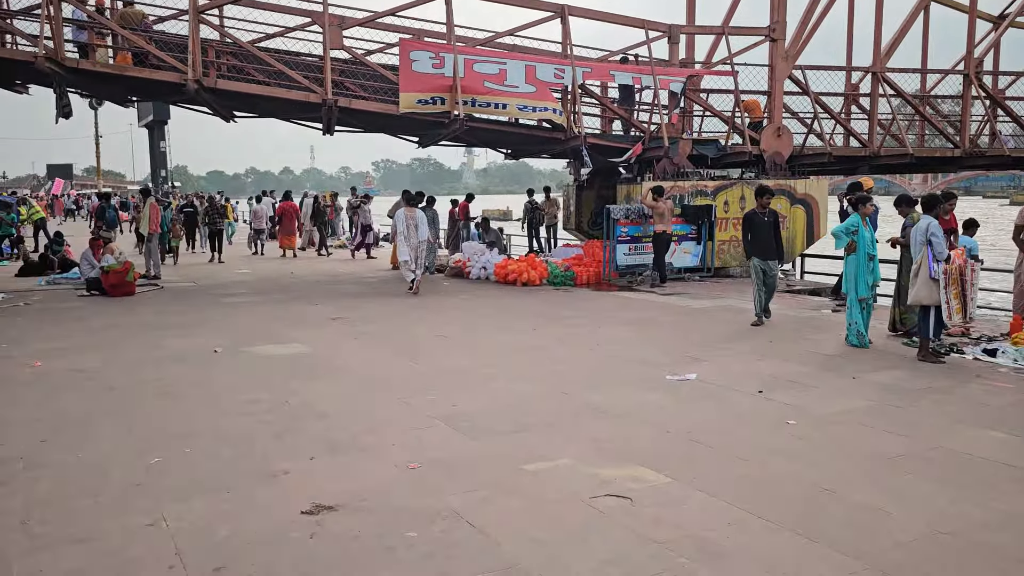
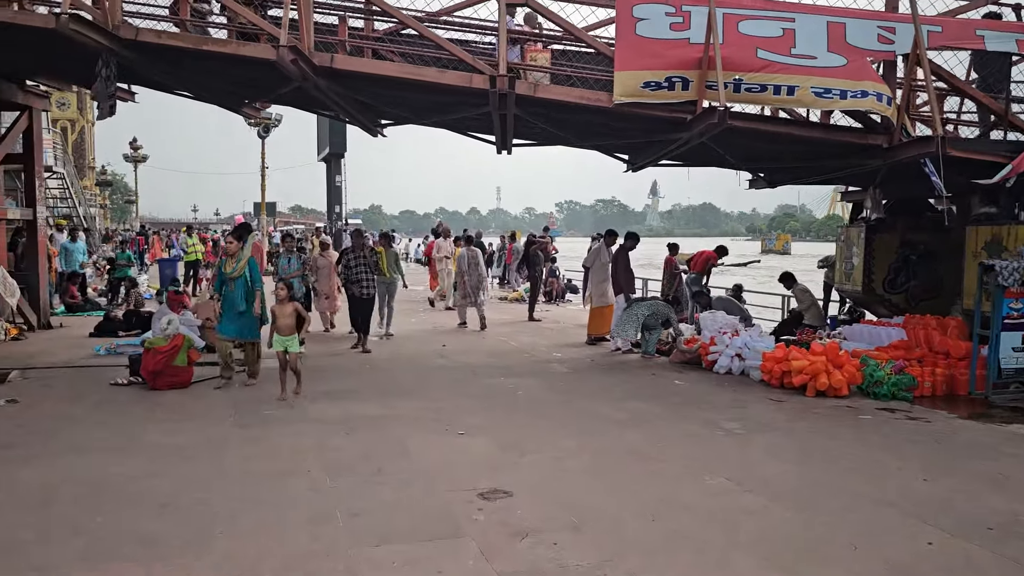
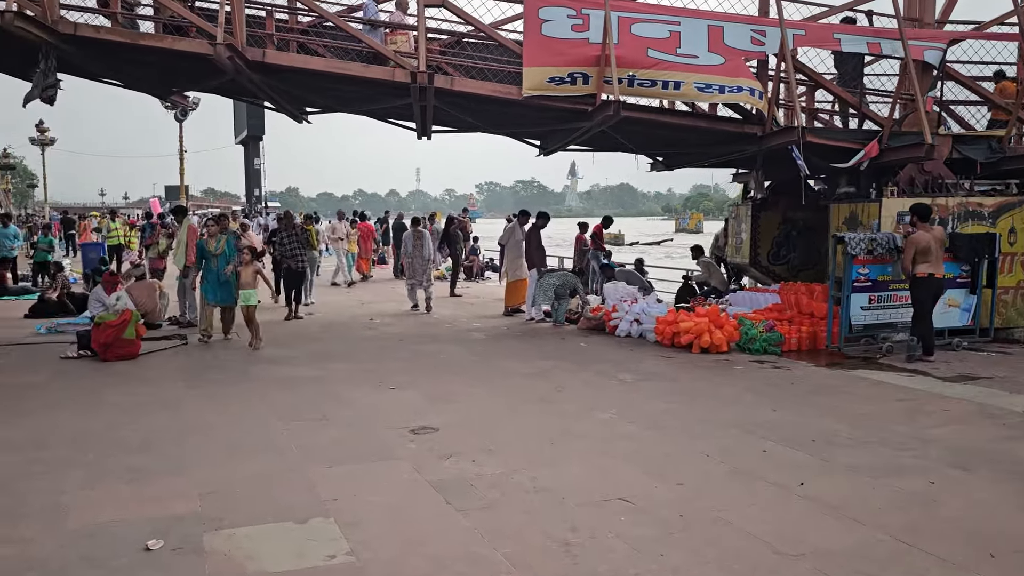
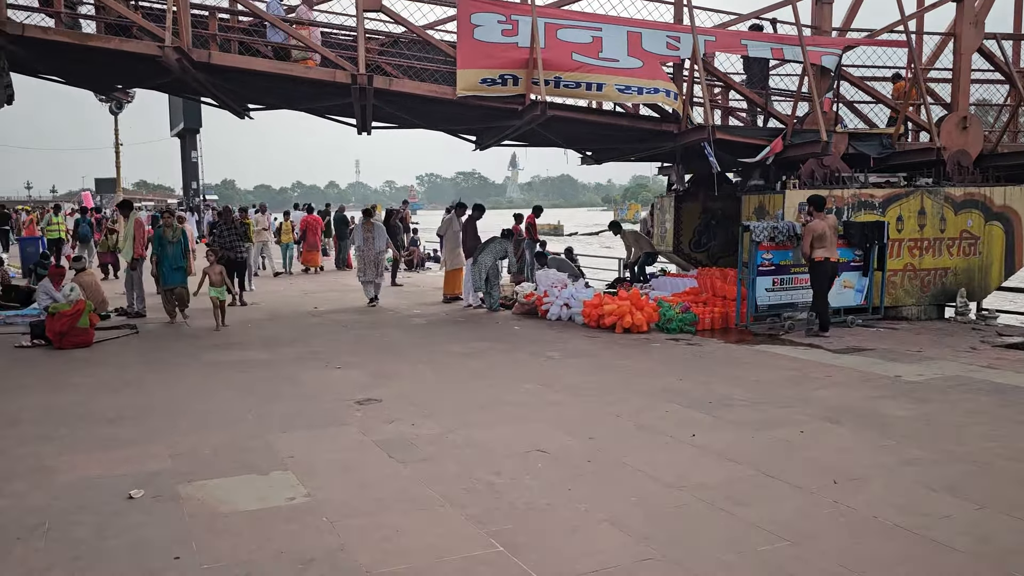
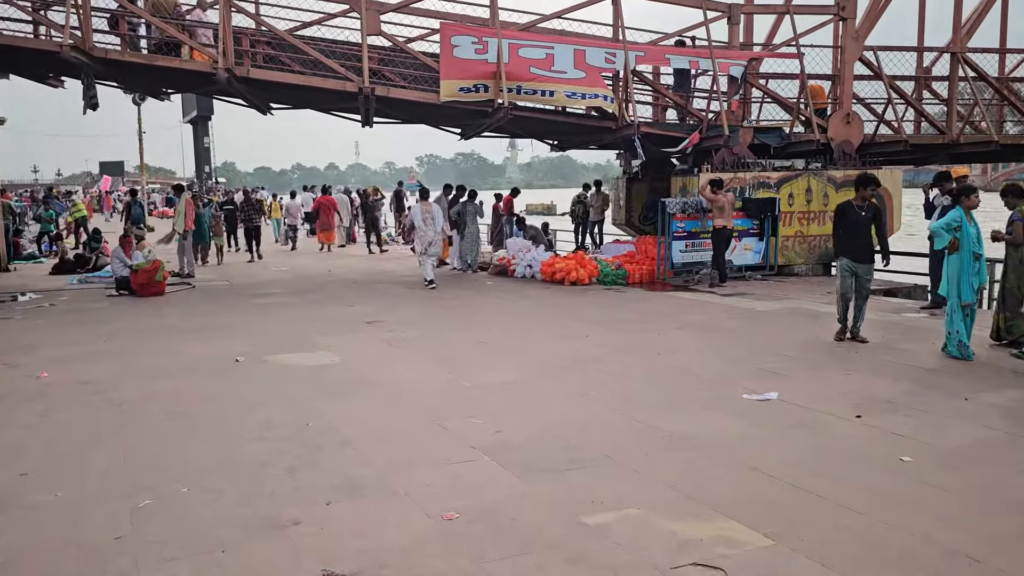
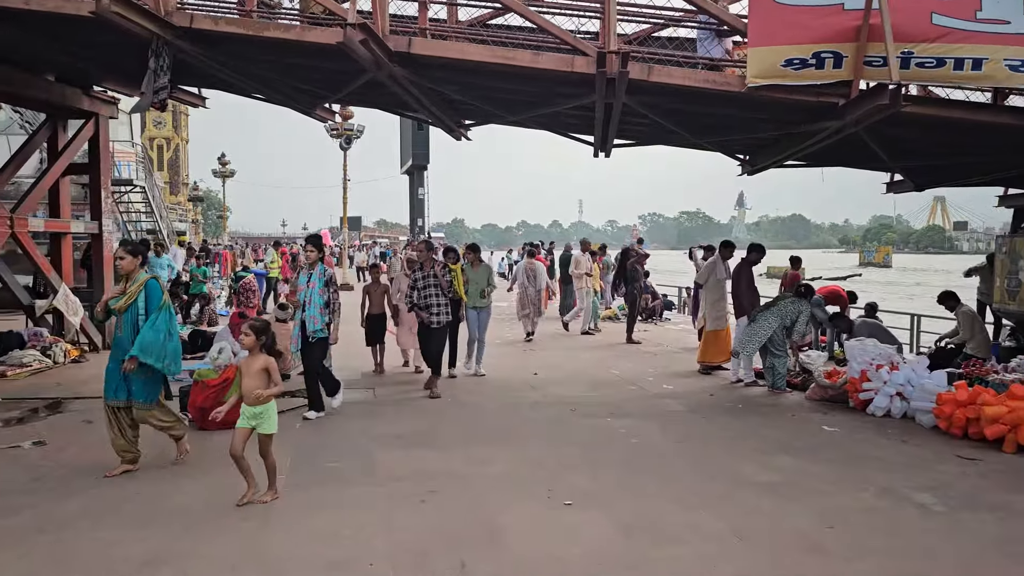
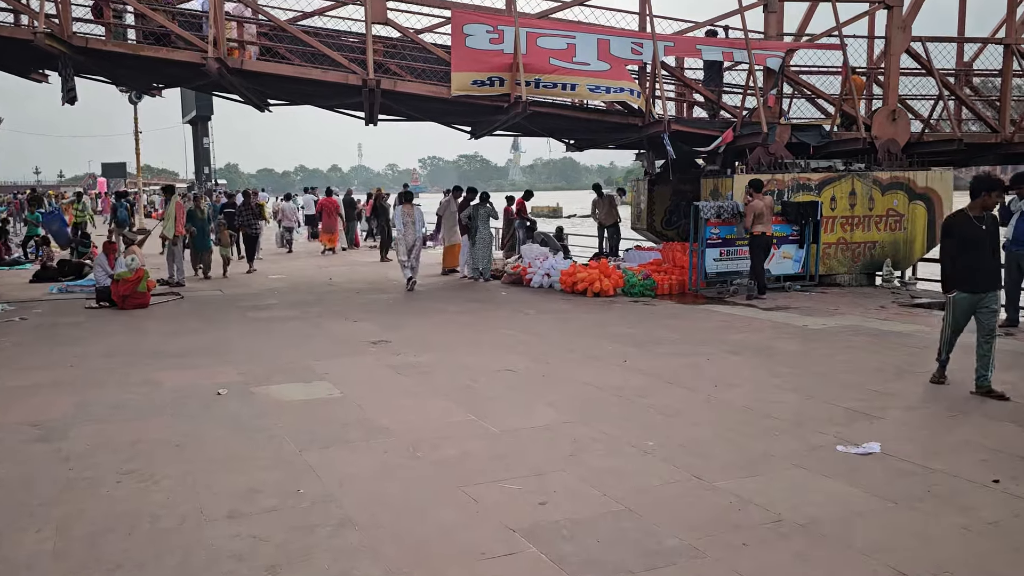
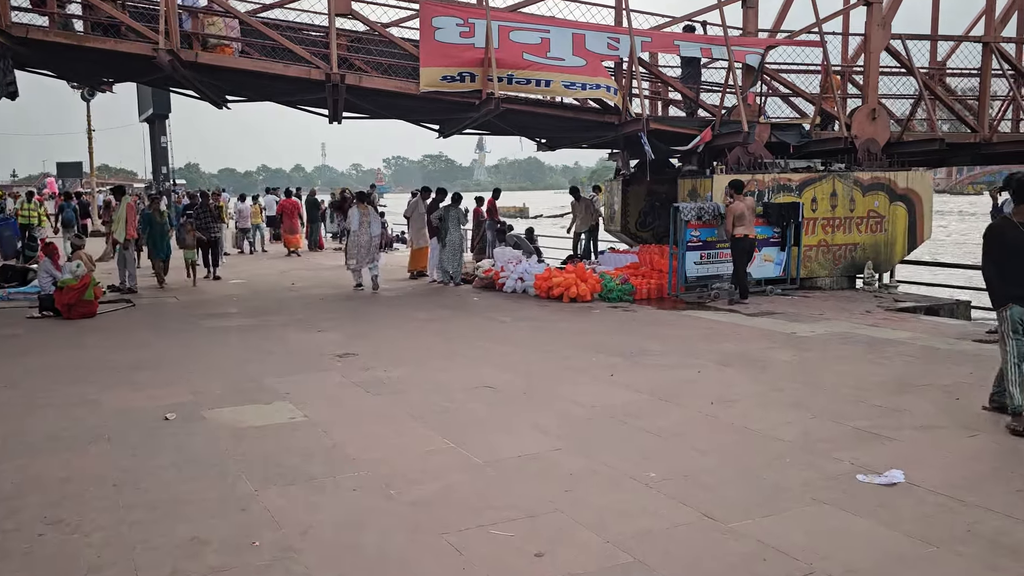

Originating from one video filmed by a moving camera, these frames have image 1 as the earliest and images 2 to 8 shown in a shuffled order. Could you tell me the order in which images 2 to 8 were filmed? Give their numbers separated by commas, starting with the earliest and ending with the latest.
5, 7, 8, 4, 3, 2, 6
